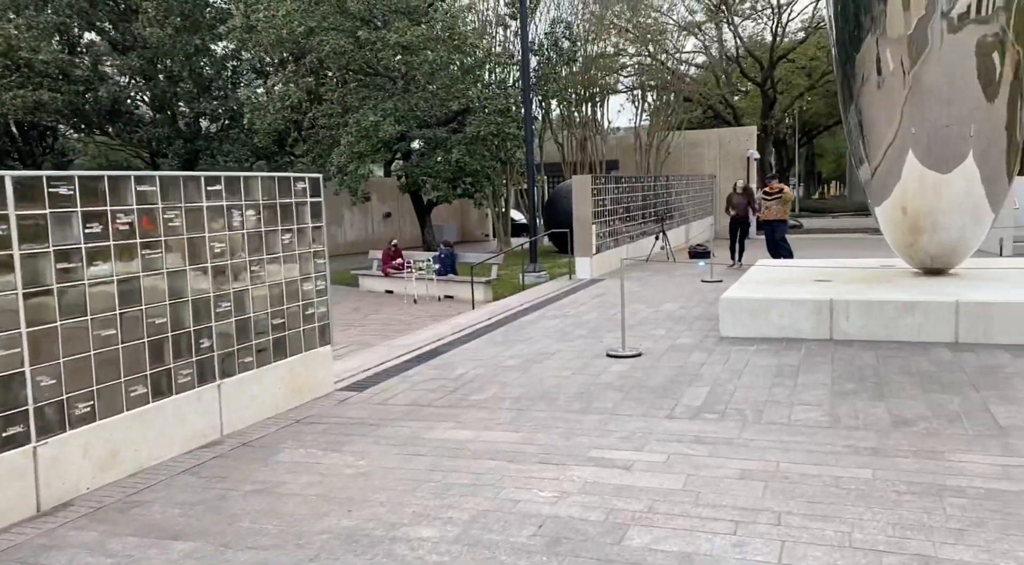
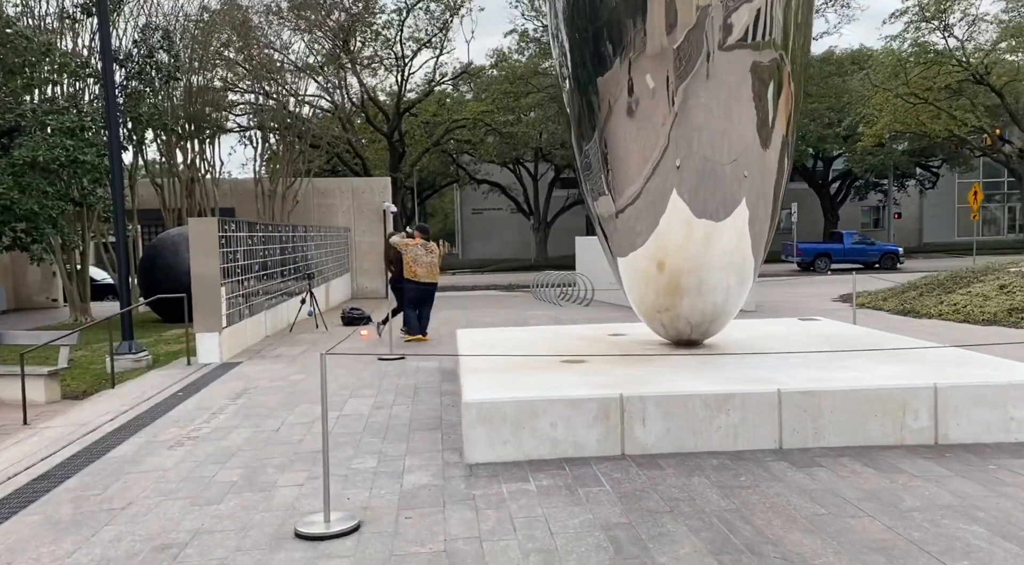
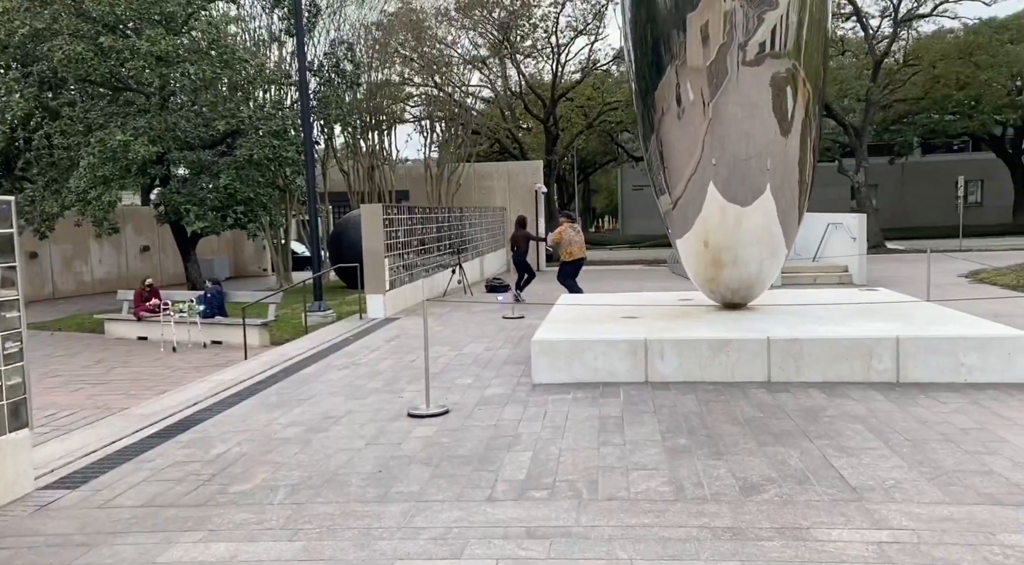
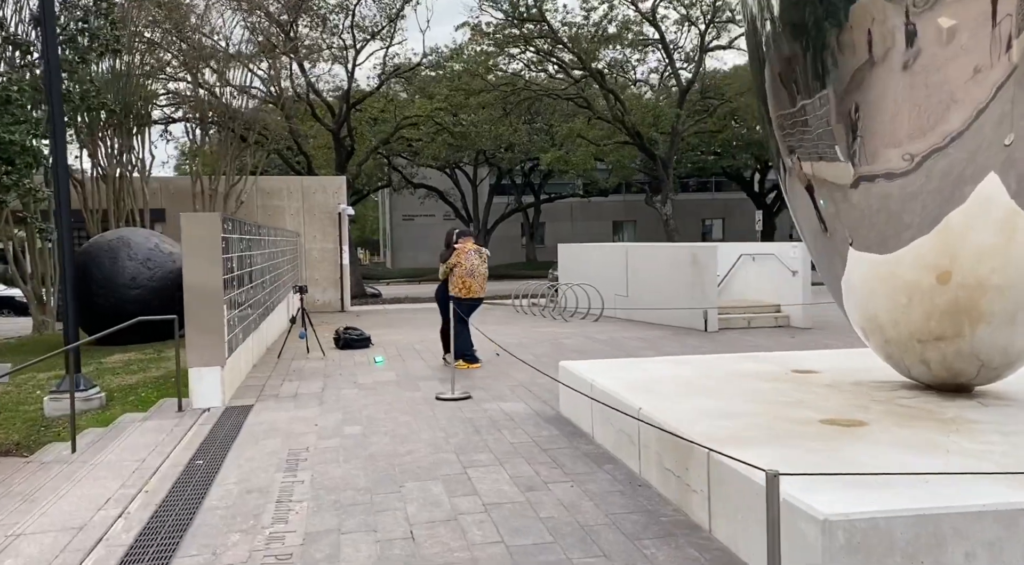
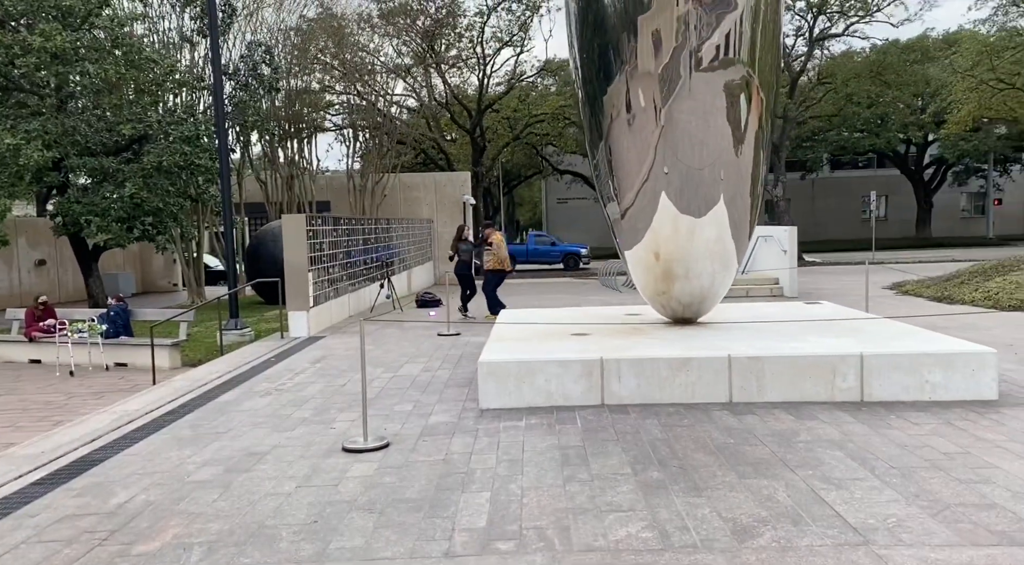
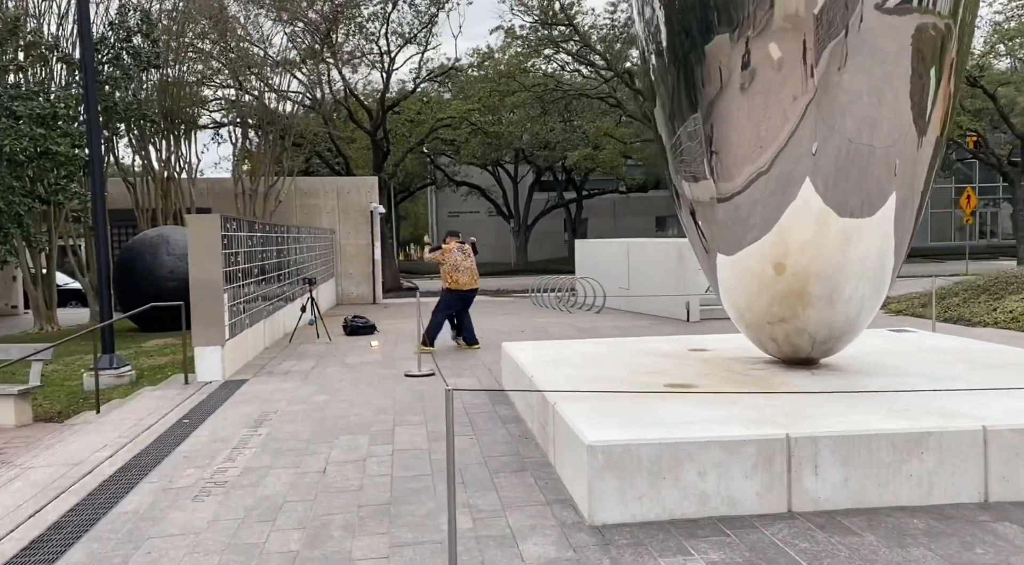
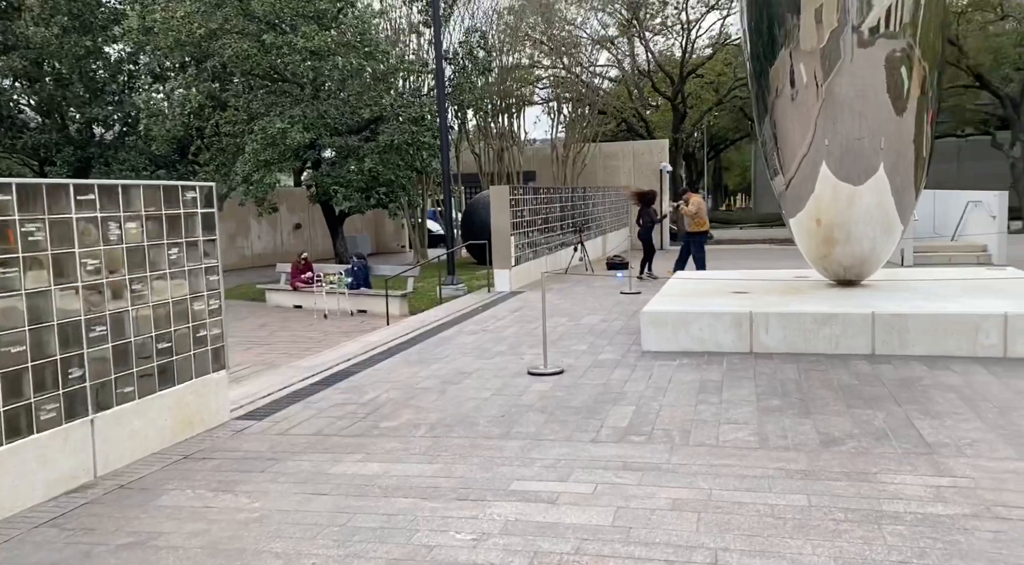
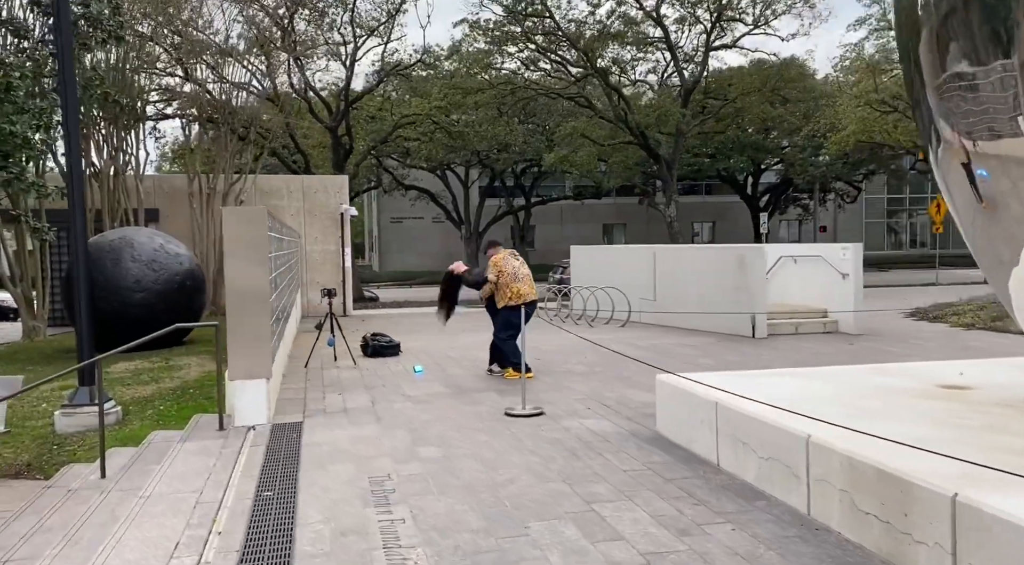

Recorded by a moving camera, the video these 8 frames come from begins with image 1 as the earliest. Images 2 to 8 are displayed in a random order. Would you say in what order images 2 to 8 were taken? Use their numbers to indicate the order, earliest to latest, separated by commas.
7, 3, 5, 2, 6, 4, 8
